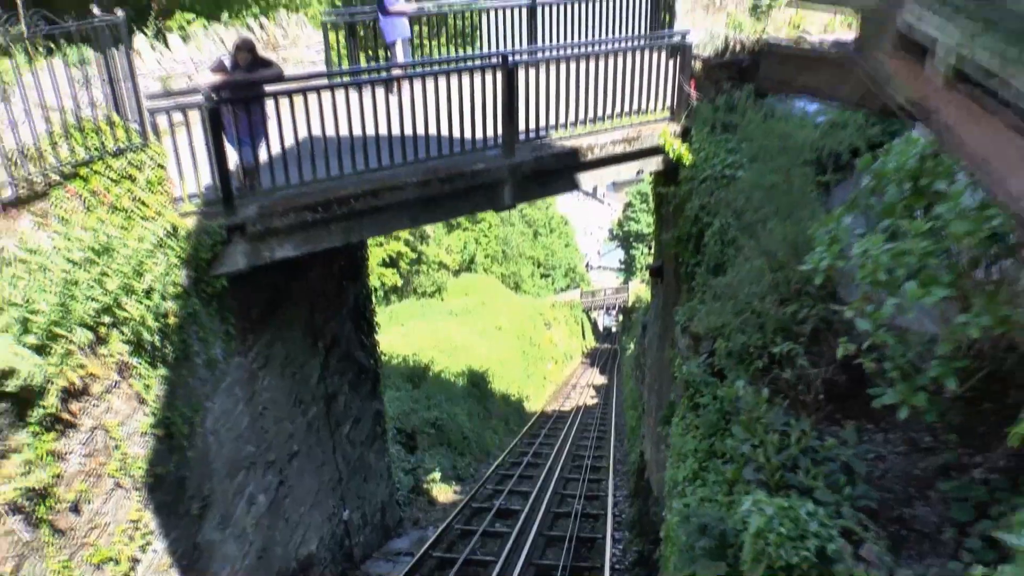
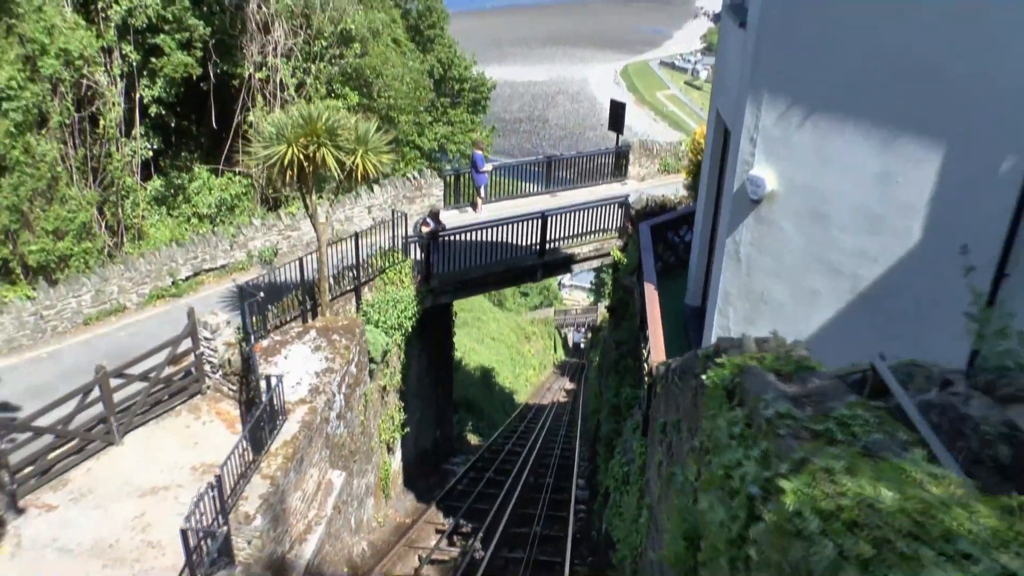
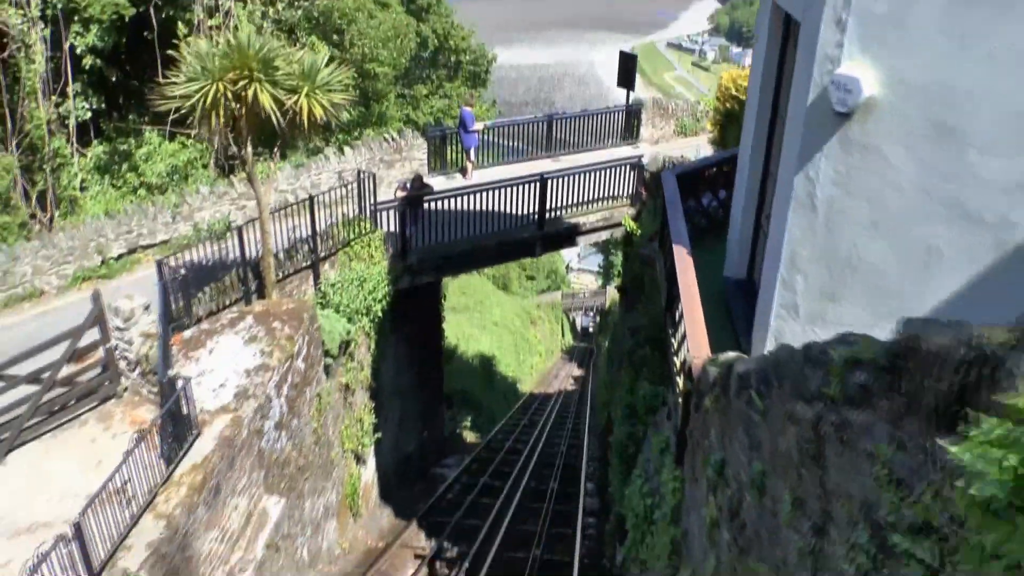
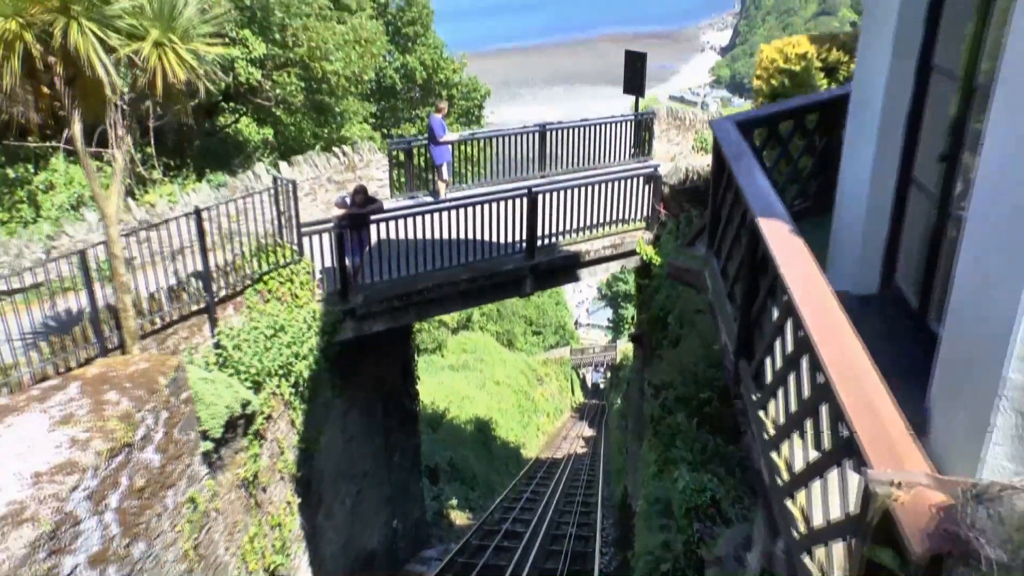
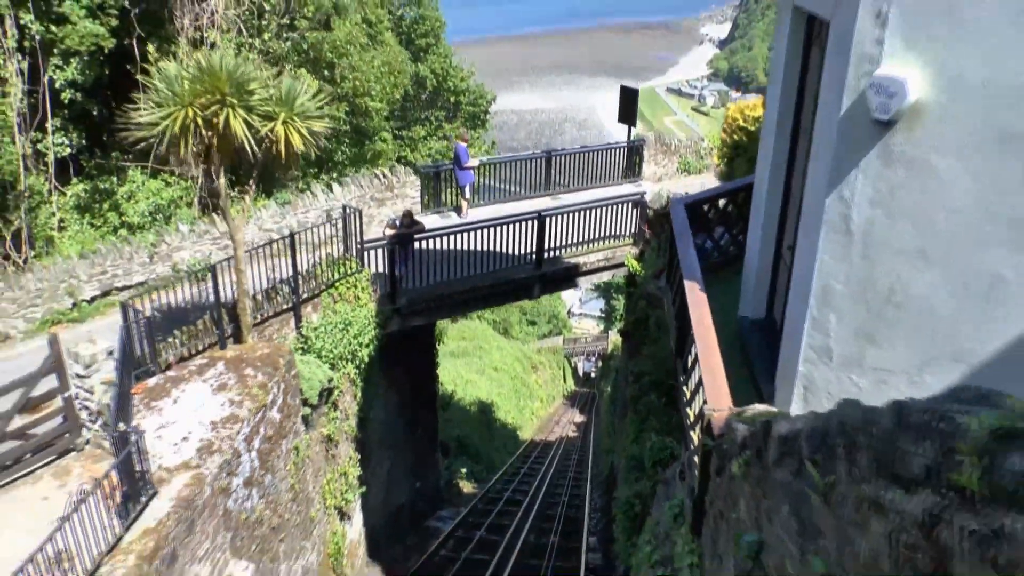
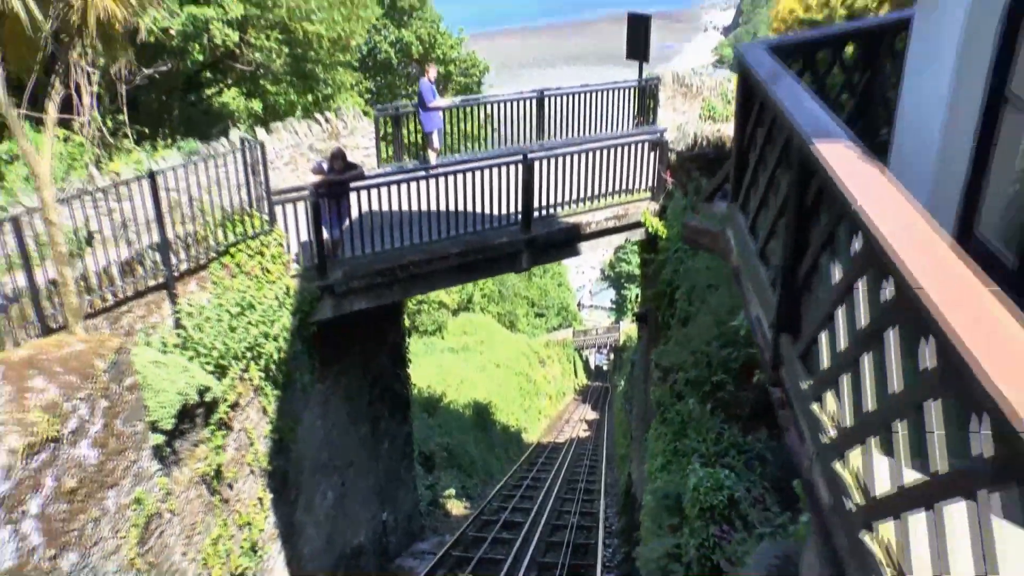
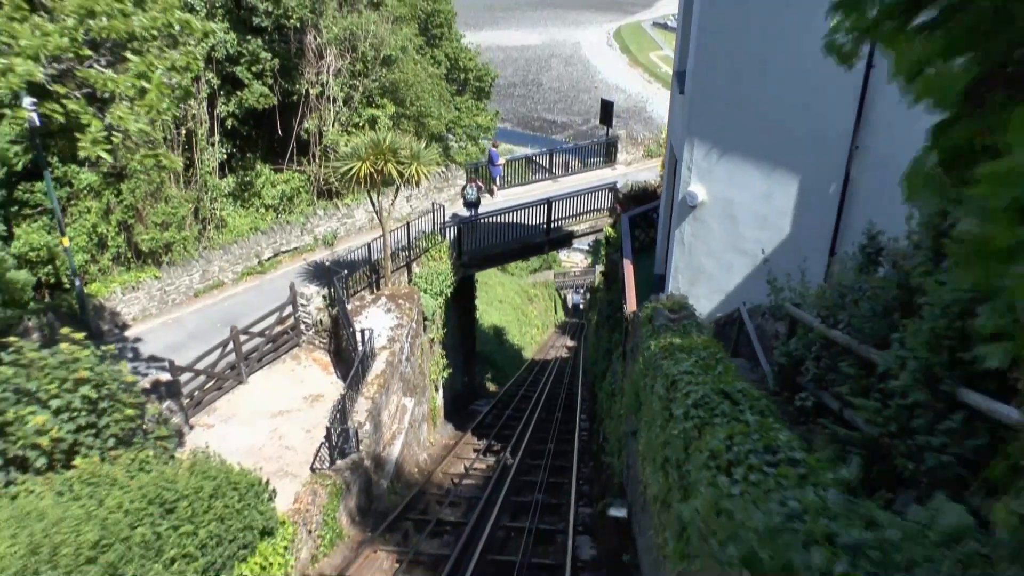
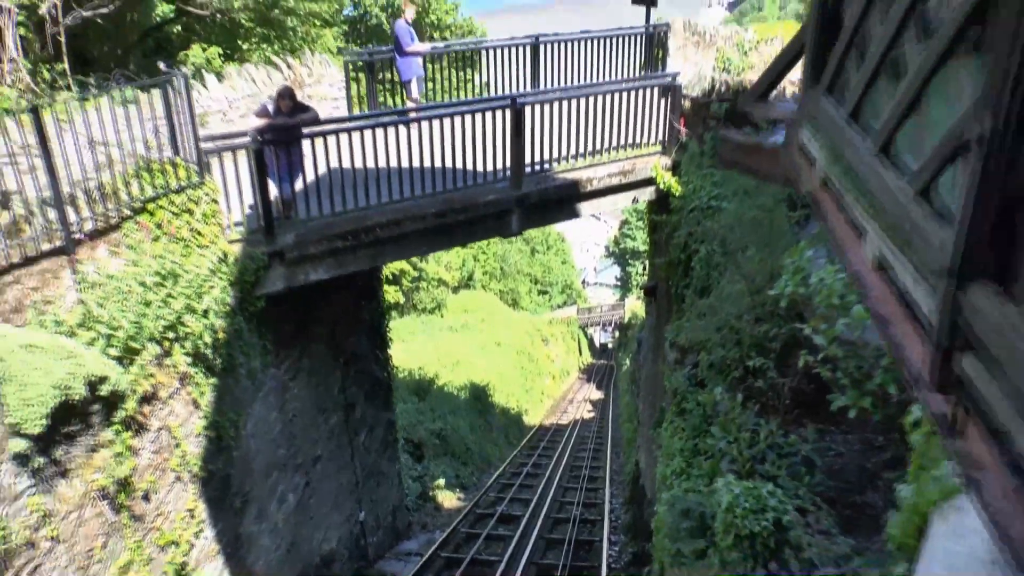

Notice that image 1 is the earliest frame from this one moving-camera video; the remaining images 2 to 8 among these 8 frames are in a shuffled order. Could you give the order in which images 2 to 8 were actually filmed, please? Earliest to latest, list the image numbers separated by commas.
8, 6, 4, 5, 3, 2, 7
